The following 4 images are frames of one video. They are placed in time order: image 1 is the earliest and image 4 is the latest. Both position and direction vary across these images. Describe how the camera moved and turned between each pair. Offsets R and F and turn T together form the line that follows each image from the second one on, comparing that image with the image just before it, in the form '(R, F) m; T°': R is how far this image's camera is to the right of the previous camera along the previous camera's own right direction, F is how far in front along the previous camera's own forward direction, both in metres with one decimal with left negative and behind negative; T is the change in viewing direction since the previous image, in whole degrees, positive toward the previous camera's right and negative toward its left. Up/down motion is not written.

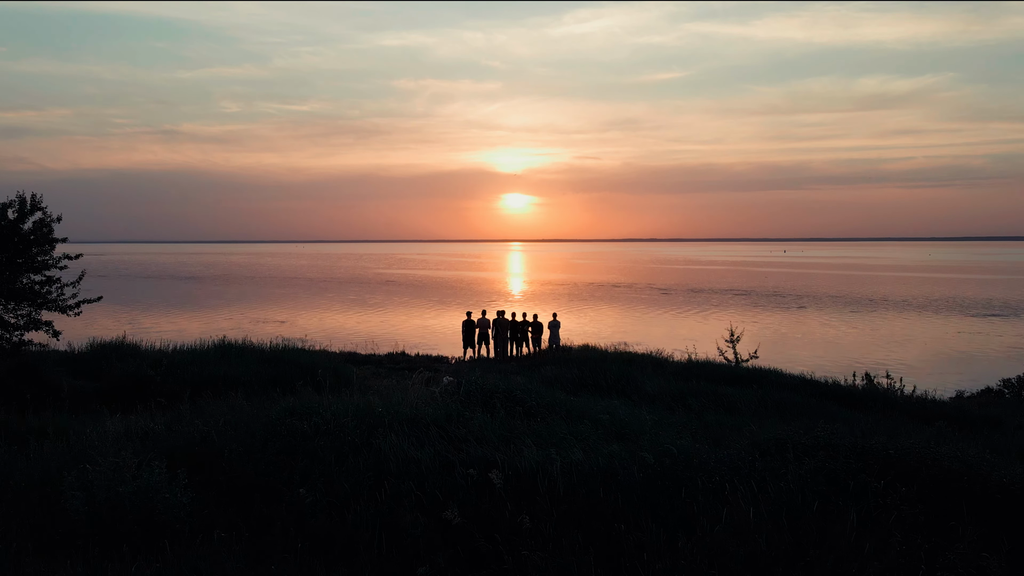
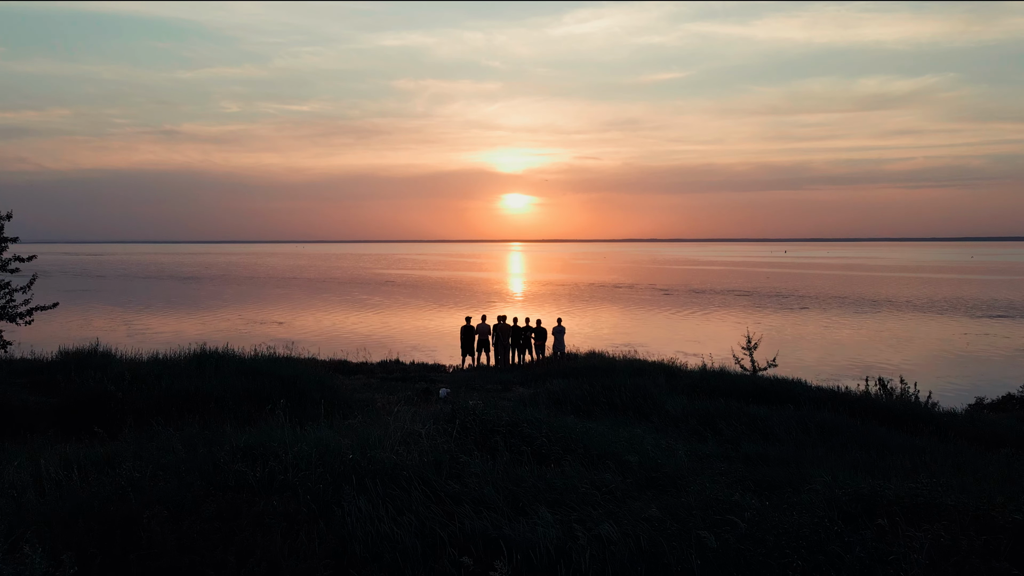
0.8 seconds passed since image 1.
(0.0, +0.6) m; 0°
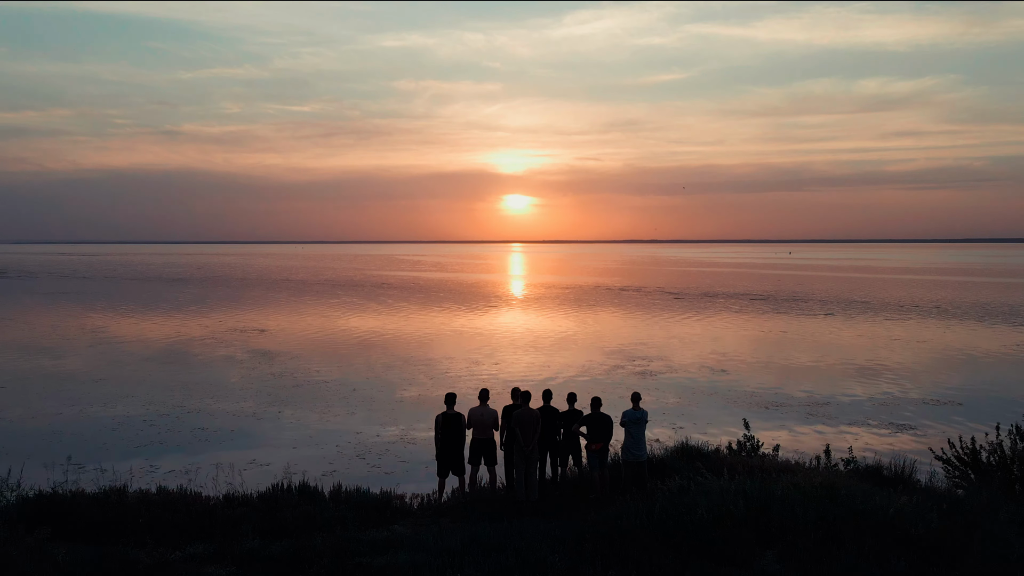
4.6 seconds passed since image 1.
(-0.2, +4.5) m; 0°
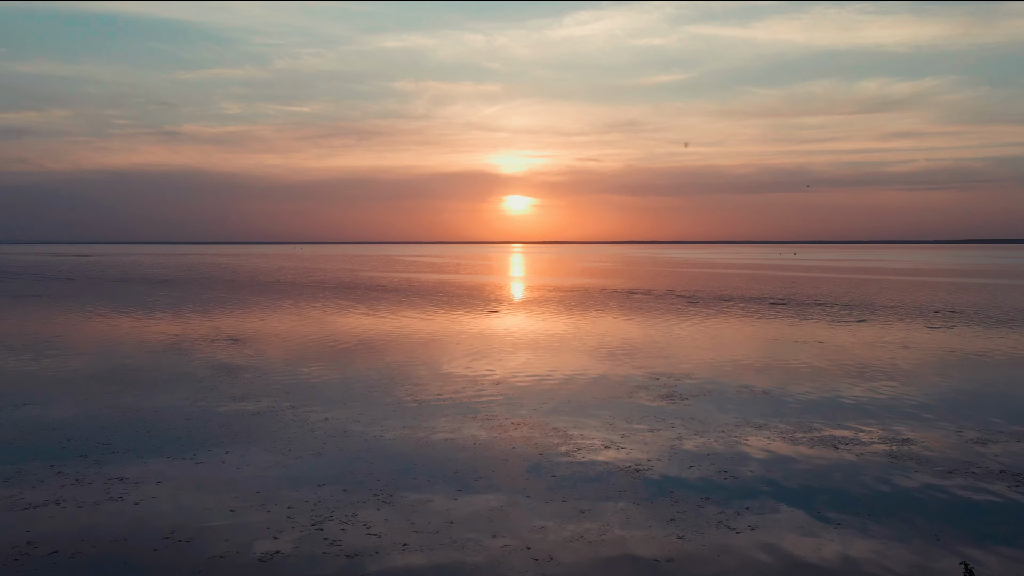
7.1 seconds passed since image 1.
(-0.1, +2.9) m; 0°
